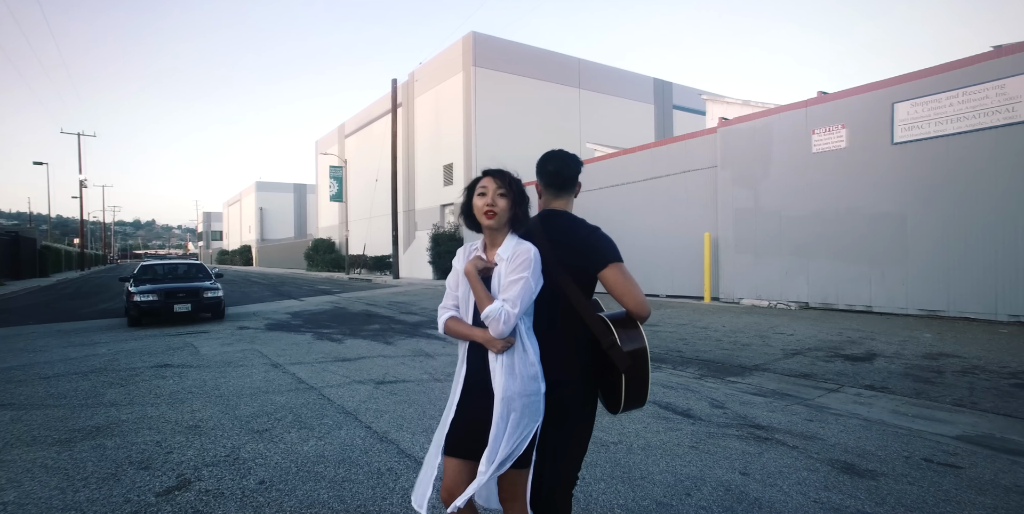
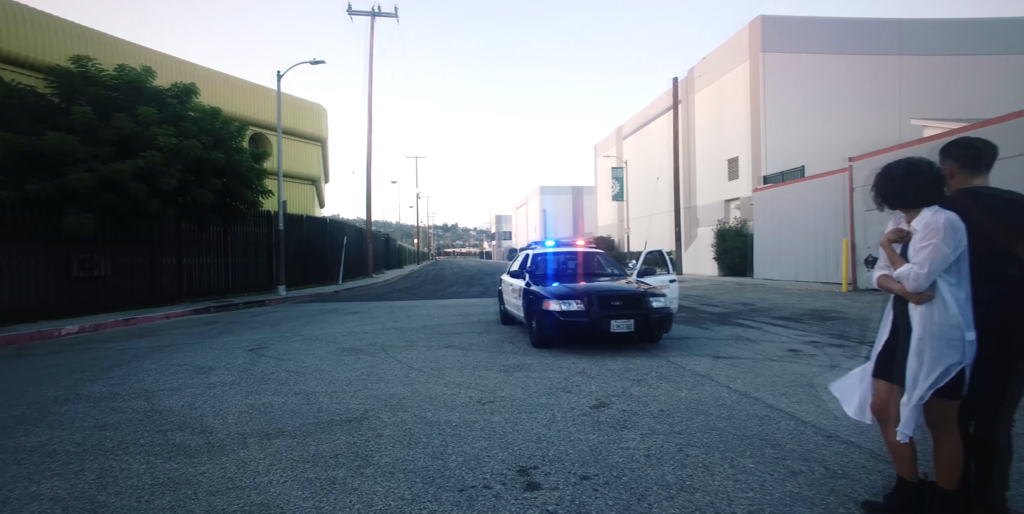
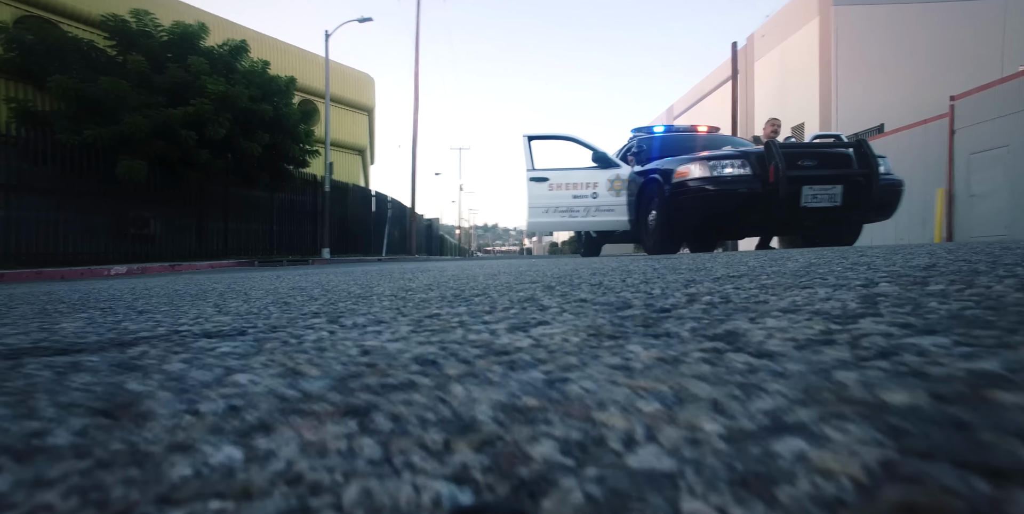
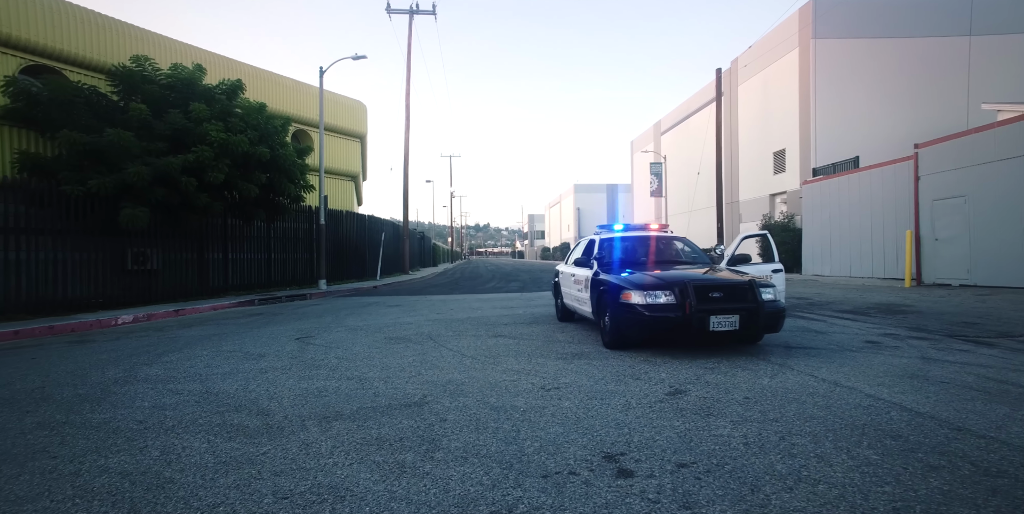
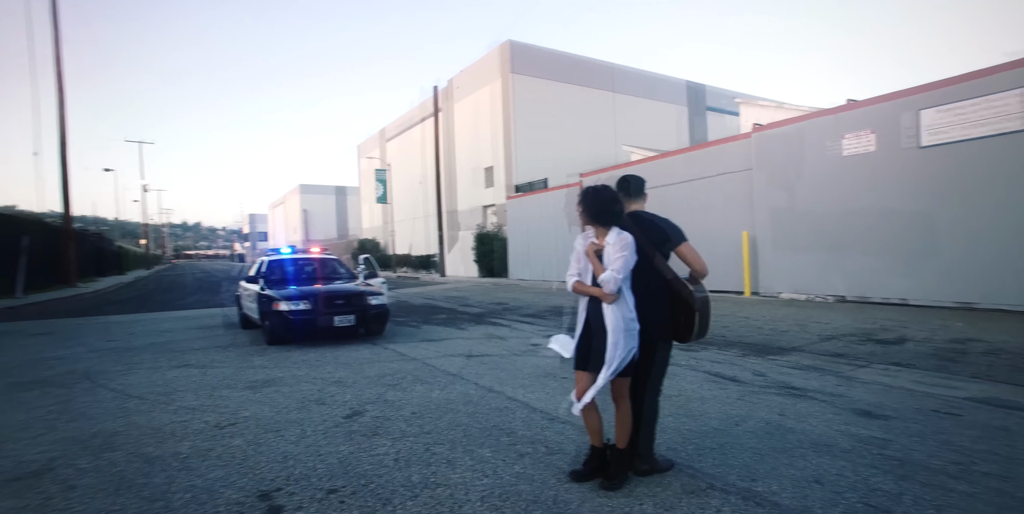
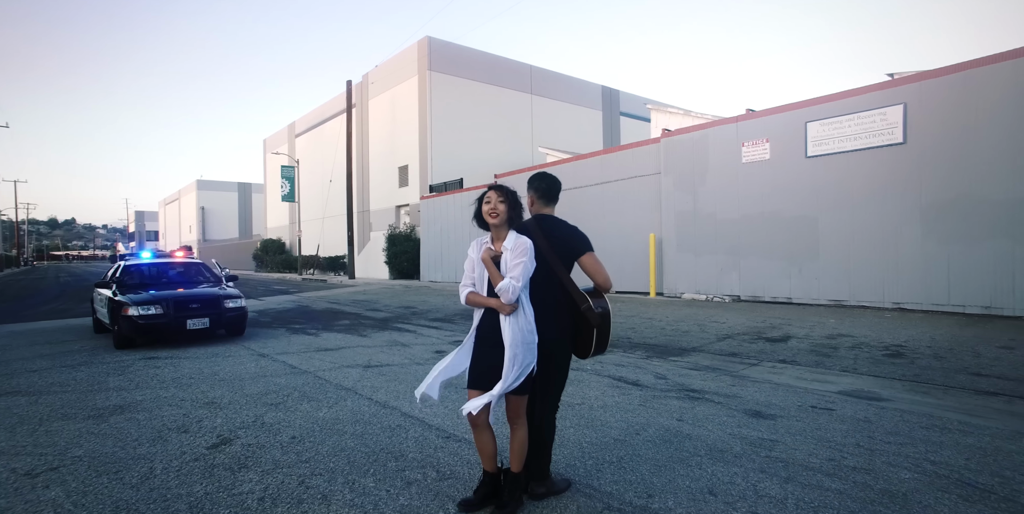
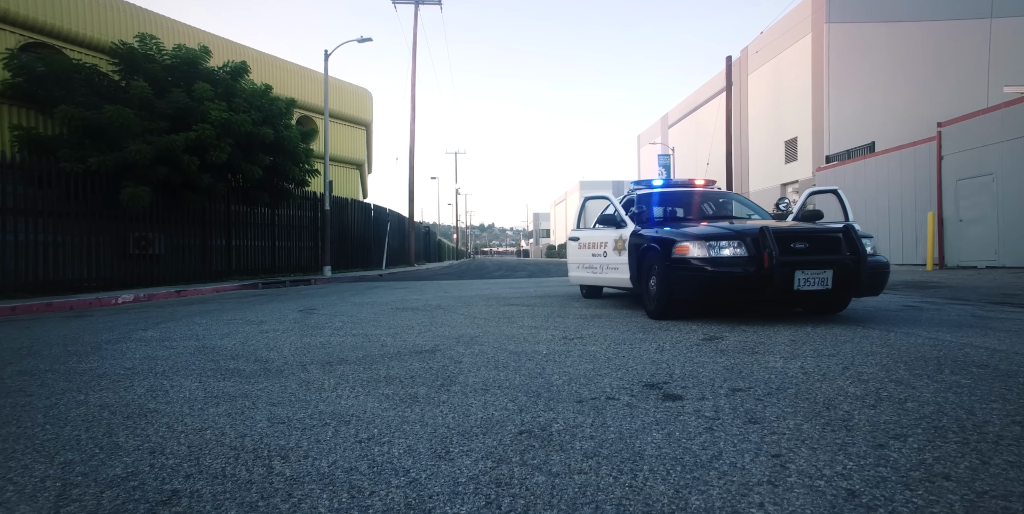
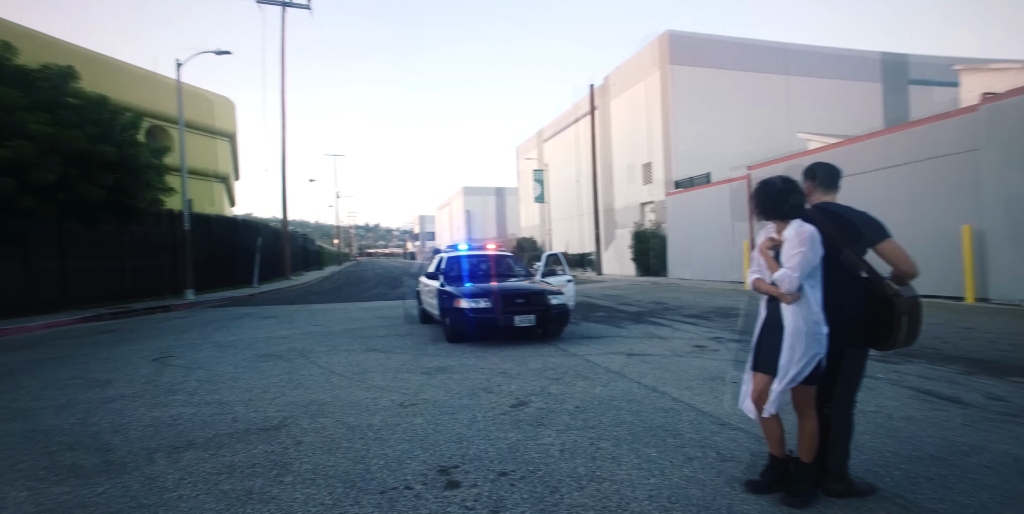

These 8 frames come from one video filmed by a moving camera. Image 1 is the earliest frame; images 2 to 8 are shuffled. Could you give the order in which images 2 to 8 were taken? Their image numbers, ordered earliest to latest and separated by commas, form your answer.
6, 5, 8, 2, 4, 7, 3
